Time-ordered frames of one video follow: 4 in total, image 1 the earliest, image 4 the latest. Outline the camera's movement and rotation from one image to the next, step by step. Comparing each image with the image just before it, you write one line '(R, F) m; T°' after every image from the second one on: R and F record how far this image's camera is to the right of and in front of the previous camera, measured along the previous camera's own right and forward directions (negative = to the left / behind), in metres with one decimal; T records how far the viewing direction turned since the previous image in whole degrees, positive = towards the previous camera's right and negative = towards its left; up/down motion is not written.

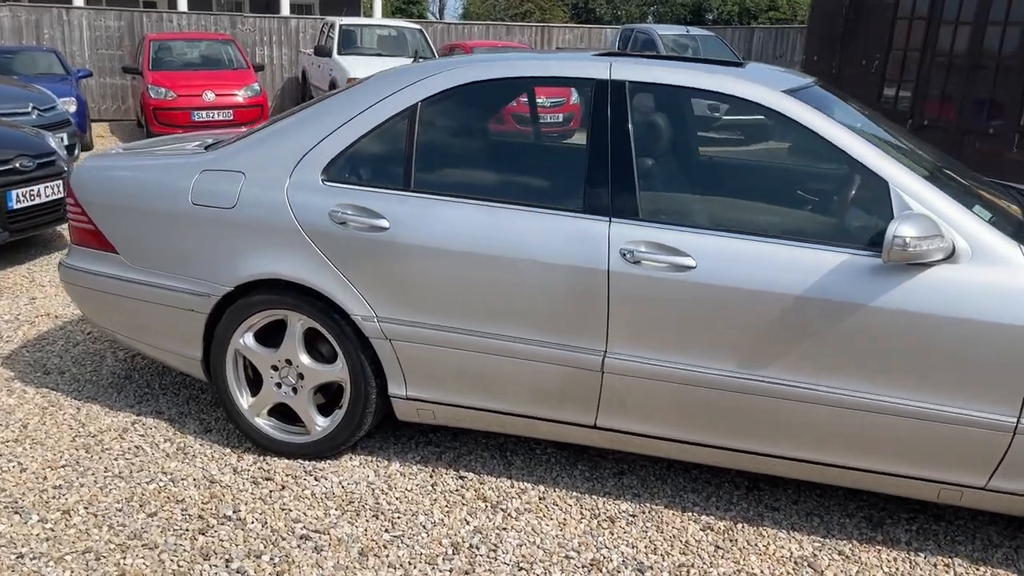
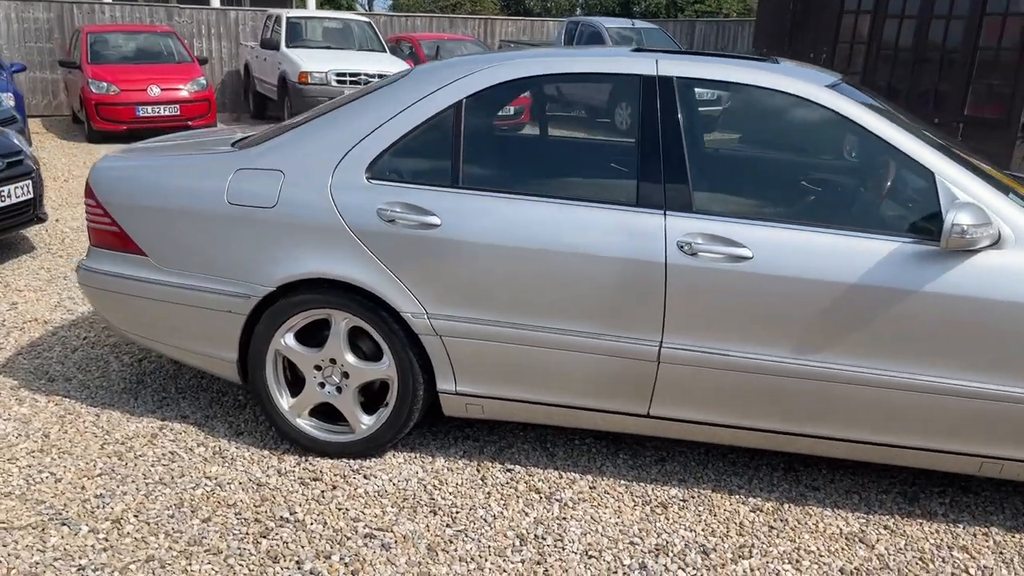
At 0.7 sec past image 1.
(-0.4, 0.0) m; +5°
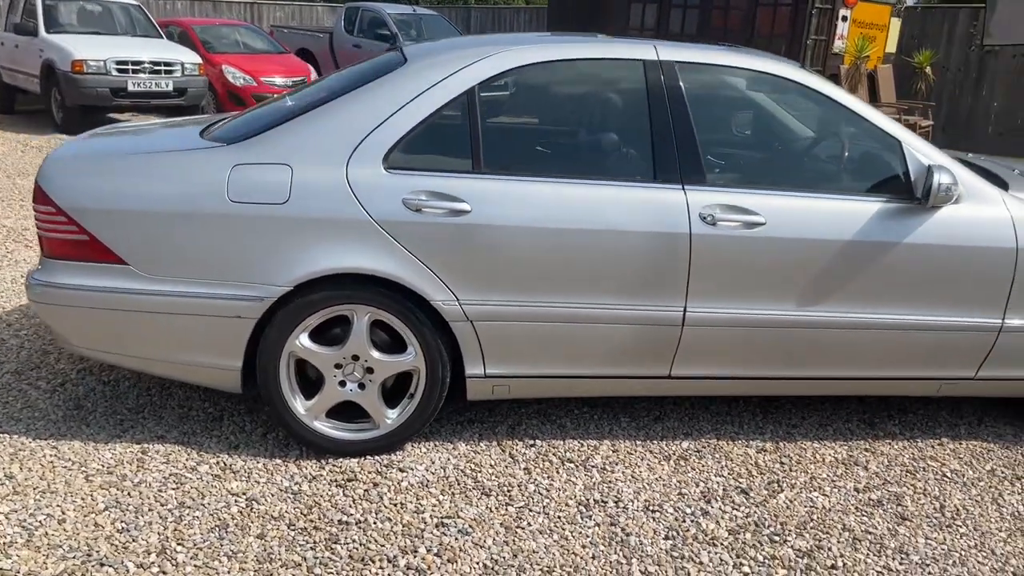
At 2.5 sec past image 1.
(-1.0, +0.1) m; +16°
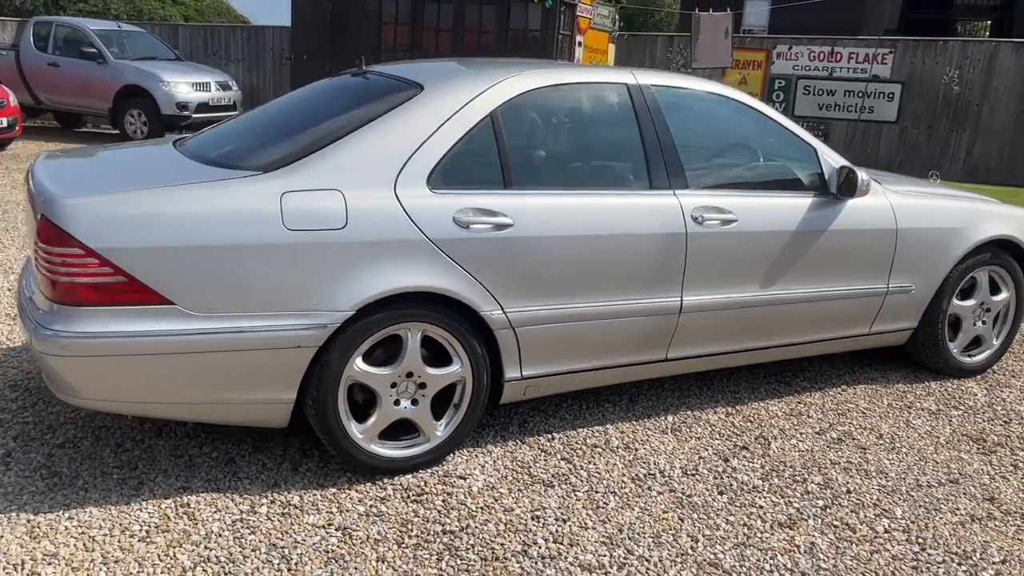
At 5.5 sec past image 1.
(-1.3, 0.0) m; +21°
